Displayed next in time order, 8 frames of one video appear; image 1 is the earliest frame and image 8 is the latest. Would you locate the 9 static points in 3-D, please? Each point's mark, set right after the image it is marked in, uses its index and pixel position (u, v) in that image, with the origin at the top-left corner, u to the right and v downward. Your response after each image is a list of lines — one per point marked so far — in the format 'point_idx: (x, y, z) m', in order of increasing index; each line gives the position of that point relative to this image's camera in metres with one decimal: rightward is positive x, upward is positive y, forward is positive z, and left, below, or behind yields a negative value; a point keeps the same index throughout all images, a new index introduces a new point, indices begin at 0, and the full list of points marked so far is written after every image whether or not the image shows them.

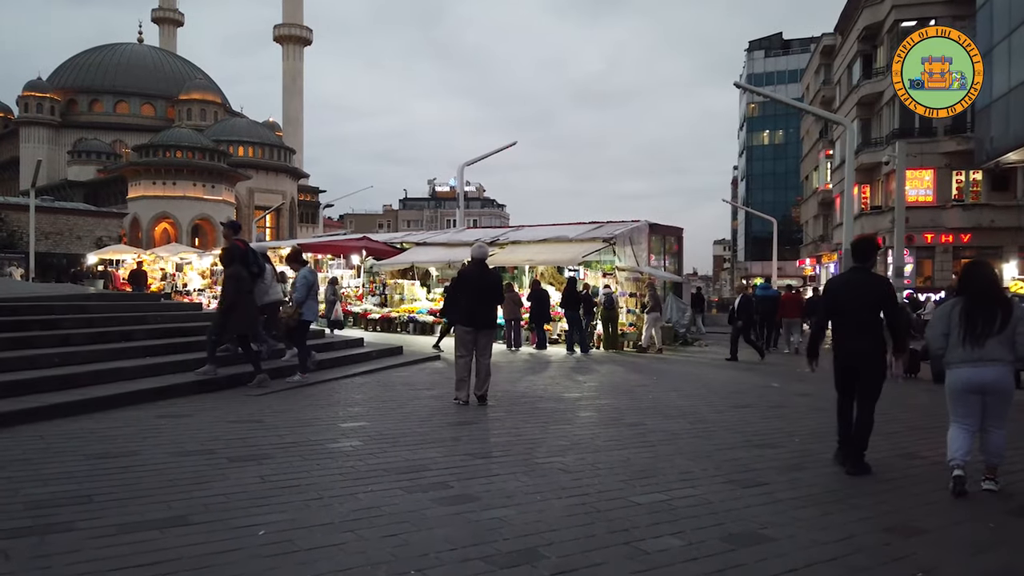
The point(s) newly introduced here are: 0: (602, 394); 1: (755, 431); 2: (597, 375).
0: (+1.3, -1.6, +11.2) m
1: (+2.6, -1.6, +8.3) m
2: (+1.6, -1.6, +14.3) m
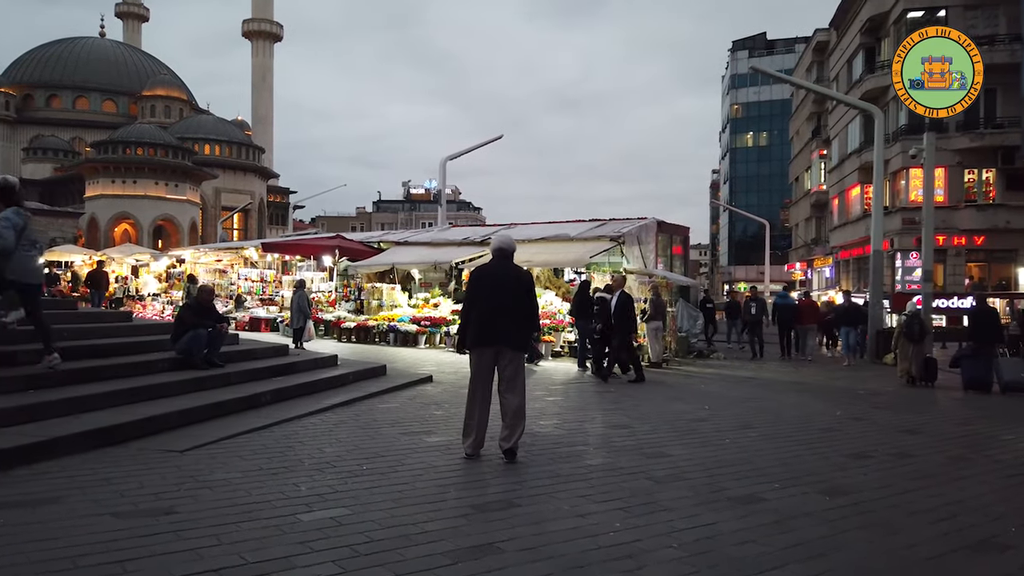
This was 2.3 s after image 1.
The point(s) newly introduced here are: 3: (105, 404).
0: (+1.6, -1.6, +8.3) m
1: (+3.0, -1.6, +5.5) m
2: (+1.8, -1.6, +11.5) m
3: (-4.1, -1.2, +7.7) m
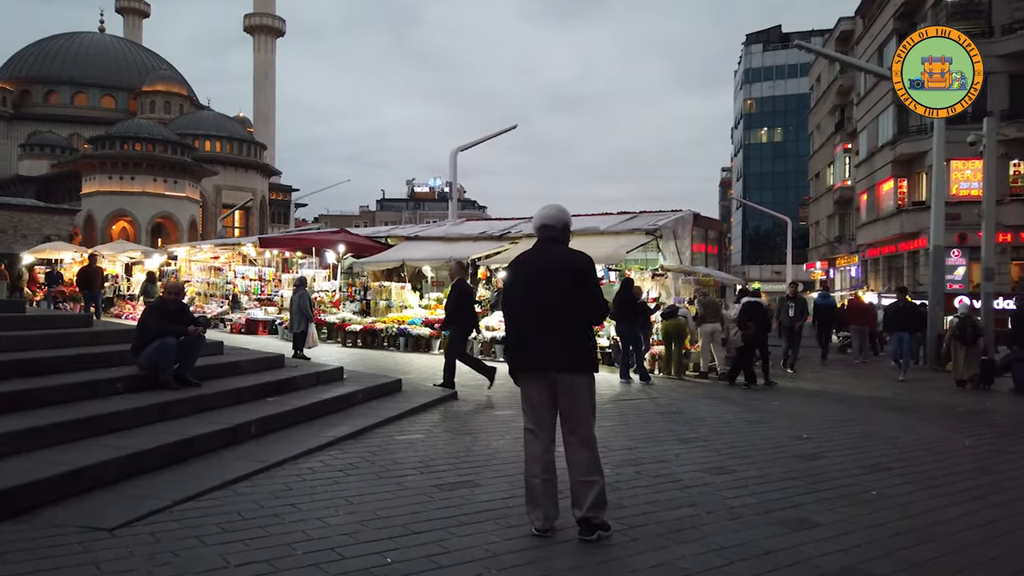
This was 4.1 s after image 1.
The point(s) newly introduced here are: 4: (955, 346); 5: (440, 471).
0: (+2.2, -1.6, +6.2) m
1: (+3.5, -1.6, +3.3) m
2: (+2.4, -1.6, +9.3) m
3: (-3.5, -1.1, +5.5) m
4: (+9.8, -1.3, +17.2) m
5: (-0.6, -1.4, +6.1) m
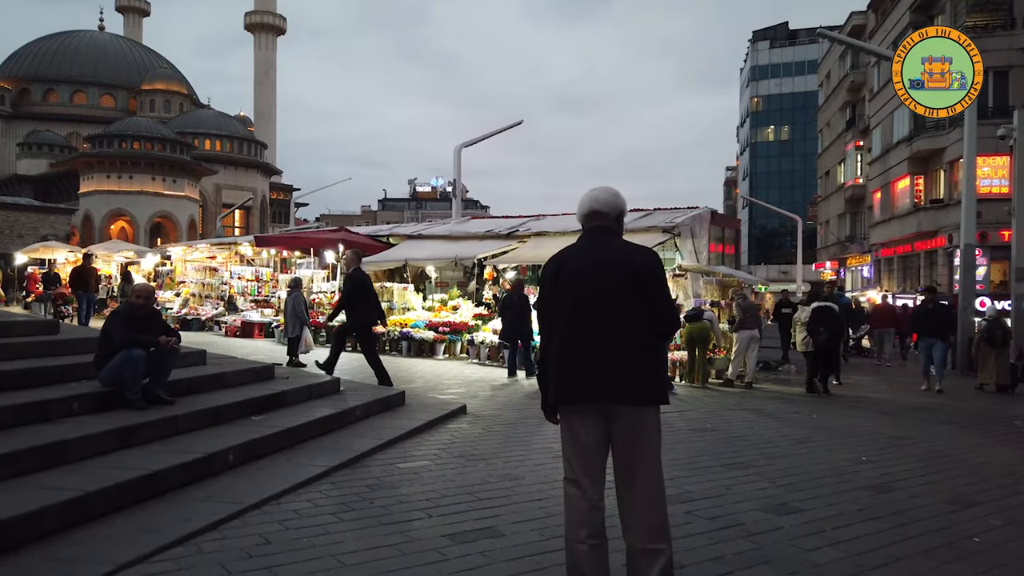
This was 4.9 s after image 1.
0: (+2.4, -1.6, +5.1) m
1: (+3.7, -1.6, +2.3) m
2: (+2.5, -1.7, +8.3) m
3: (-3.3, -1.2, +4.5) m
4: (+10.0, -1.3, +16.1) m
5: (-0.4, -1.5, +5.0) m
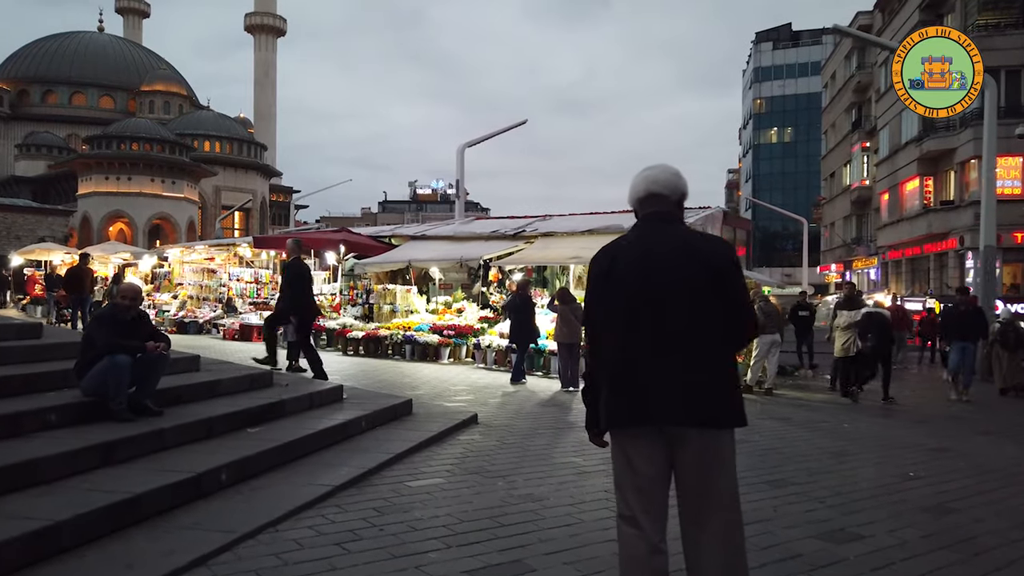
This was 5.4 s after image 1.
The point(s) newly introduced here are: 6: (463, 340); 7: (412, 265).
0: (+2.5, -1.6, +4.5) m
1: (+3.9, -1.6, +1.7) m
2: (+2.7, -1.7, +7.7) m
3: (-3.2, -1.2, +3.9) m
4: (+10.1, -1.3, +15.5) m
5: (-0.2, -1.5, +4.4) m
6: (-1.1, -1.2, +17.1) m
7: (-2.5, +0.6, +19.5) m
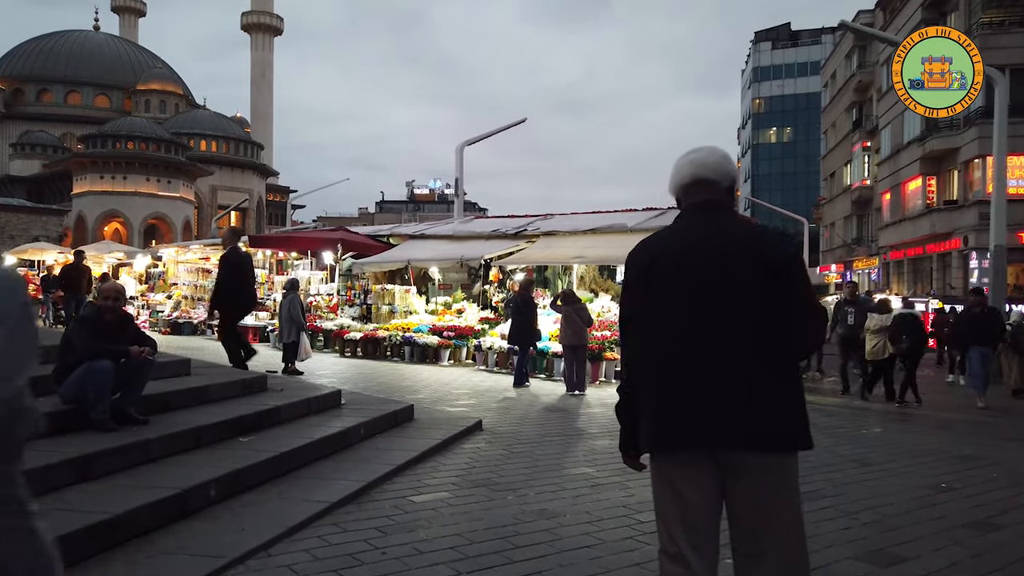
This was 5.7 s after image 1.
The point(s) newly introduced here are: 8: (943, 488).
0: (+2.6, -1.6, +4.2) m
1: (+4.0, -1.6, +1.3) m
2: (+2.8, -1.7, +7.3) m
3: (-3.1, -1.2, +3.5) m
4: (+10.2, -1.4, +15.2) m
5: (-0.1, -1.5, +4.0) m
6: (-1.1, -1.2, +16.7) m
7: (-2.5, +0.6, +19.1) m
8: (+3.6, -1.7, +6.5) m
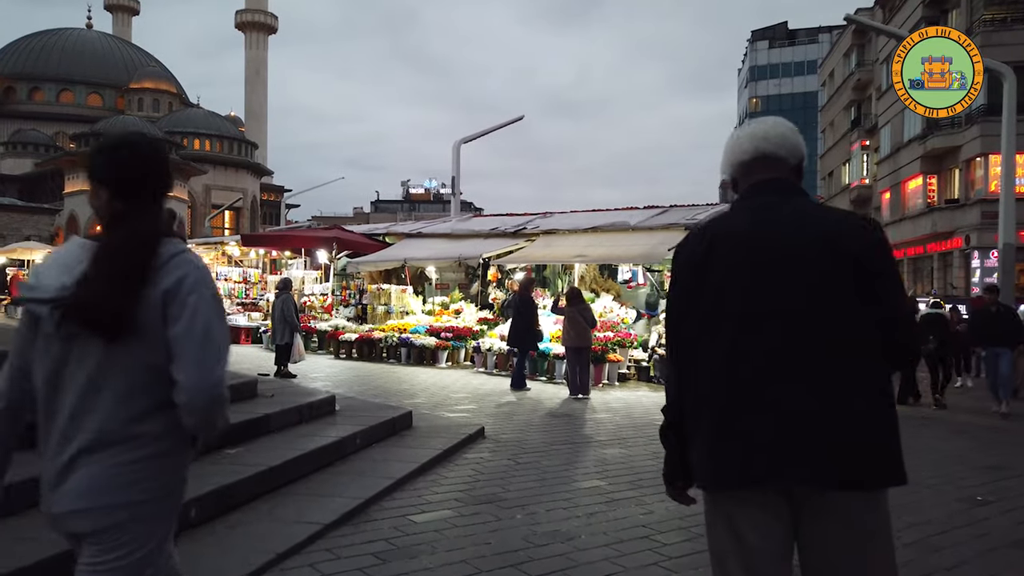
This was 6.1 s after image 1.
0: (+2.7, -1.6, +3.7) m
1: (+4.1, -1.6, +0.9) m
2: (+2.8, -1.7, +6.9) m
3: (-3.0, -1.2, +3.0) m
4: (+10.2, -1.3, +14.8) m
5: (-0.1, -1.5, +3.6) m
6: (-1.1, -1.2, +16.3) m
7: (-2.5, +0.6, +18.6) m
8: (+3.7, -1.7, +6.1) m
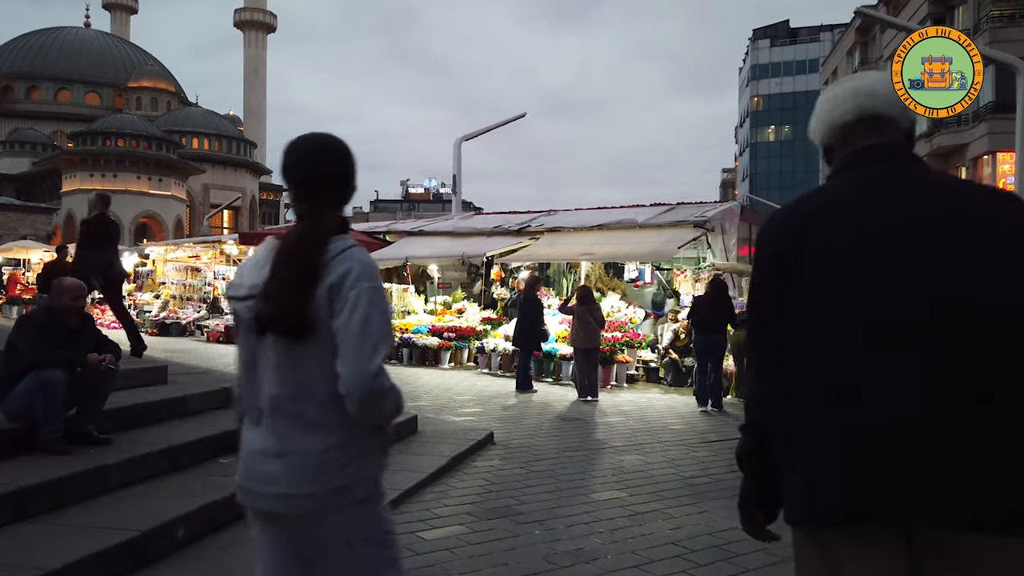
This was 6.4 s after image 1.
0: (+2.8, -1.6, +3.3) m
1: (+4.2, -1.6, +0.5) m
2: (+2.9, -1.6, +6.5) m
3: (-2.9, -1.1, +2.6) m
4: (+10.3, -1.3, +14.4) m
5: (0.0, -1.4, +3.2) m
6: (-1.0, -1.1, +15.9) m
7: (-2.4, +0.6, +18.2) m
8: (+3.8, -1.7, +5.7) m
